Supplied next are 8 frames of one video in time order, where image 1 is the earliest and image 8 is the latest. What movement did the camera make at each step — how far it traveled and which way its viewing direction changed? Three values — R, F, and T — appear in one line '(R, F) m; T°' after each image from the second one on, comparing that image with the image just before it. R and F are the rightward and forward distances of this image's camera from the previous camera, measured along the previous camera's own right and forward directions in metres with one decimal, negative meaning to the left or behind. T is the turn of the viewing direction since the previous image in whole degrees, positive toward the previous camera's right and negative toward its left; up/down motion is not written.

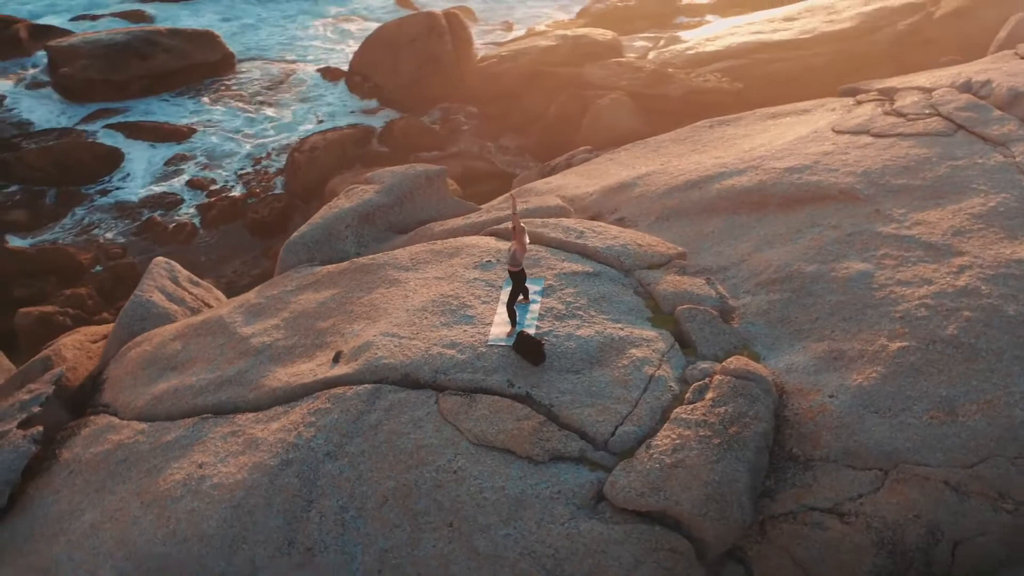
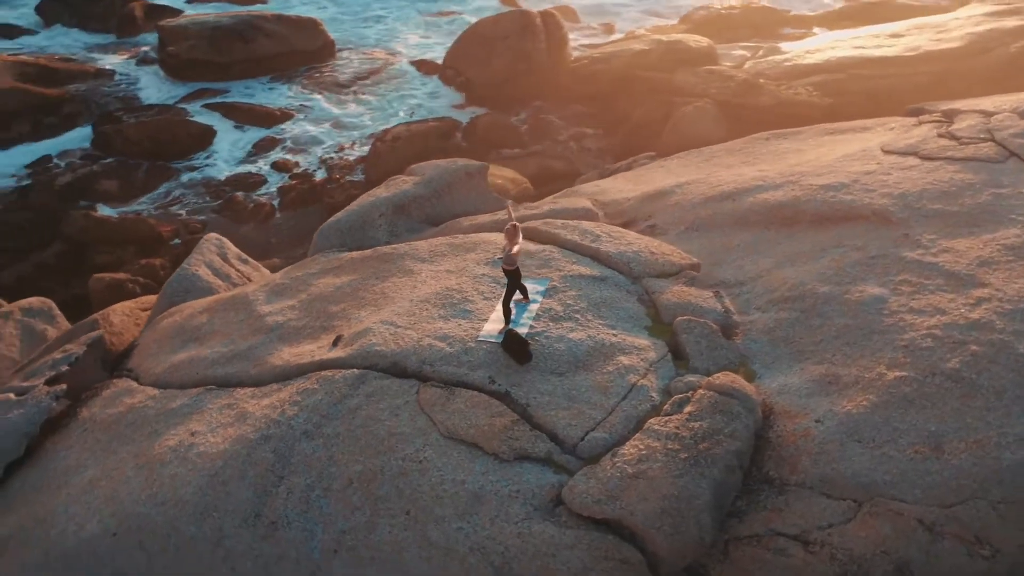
(+0.6, 0.0) m; -7°
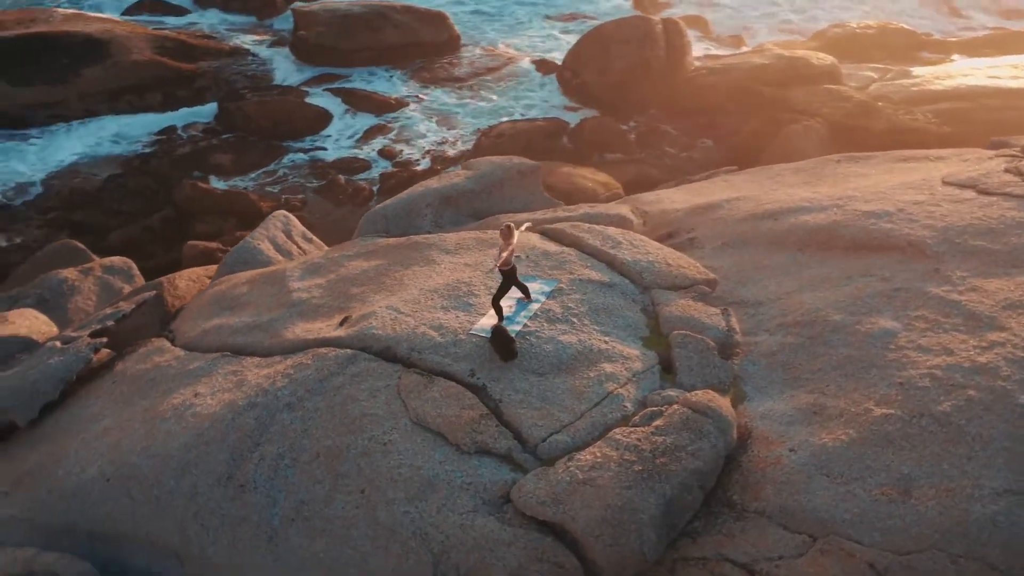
(+0.7, 0.0) m; -8°
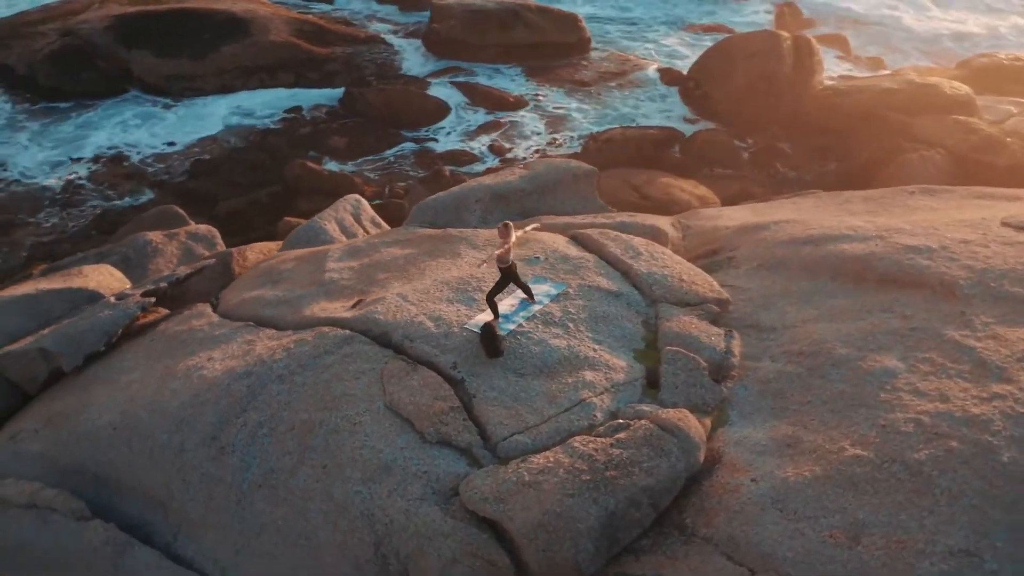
(+0.7, 0.0) m; -9°
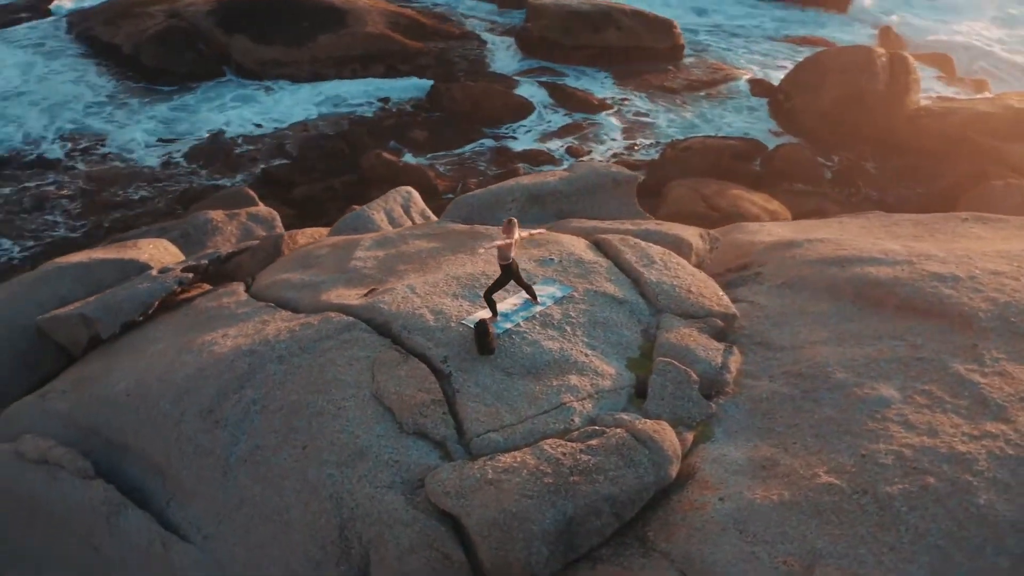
(+0.5, 0.0) m; -6°
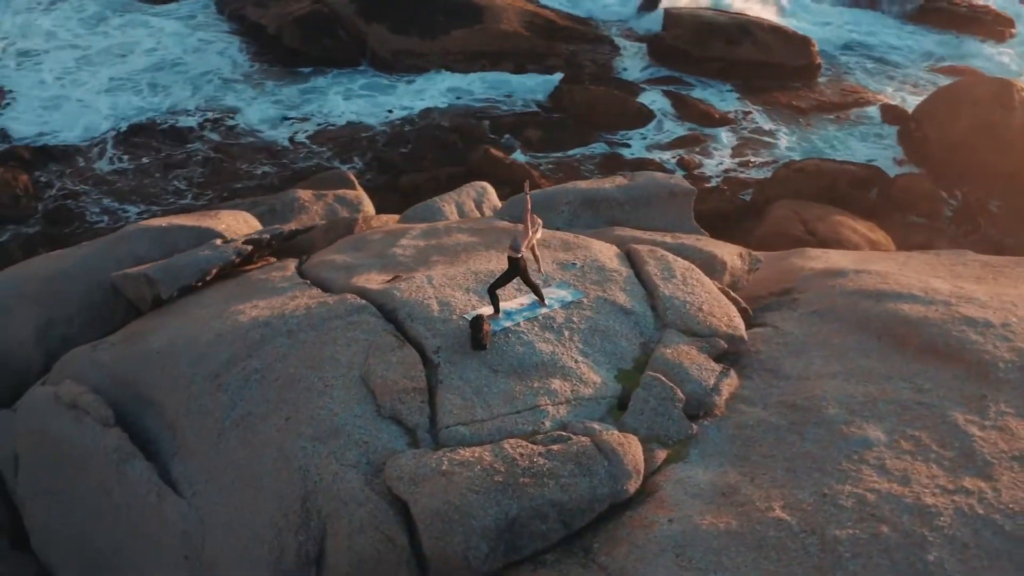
(+0.7, 0.0) m; -9°
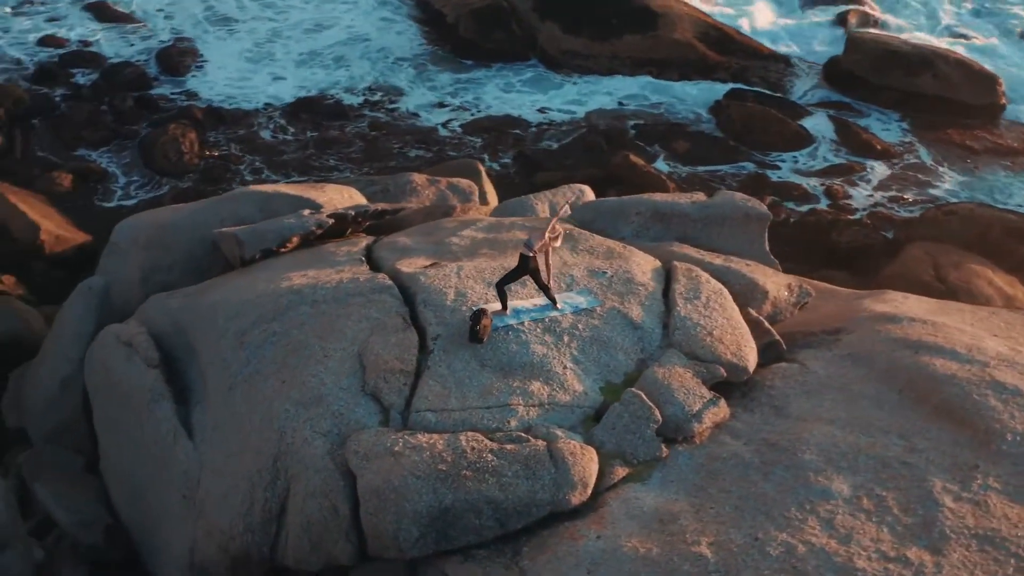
(+0.9, +0.1) m; -11°
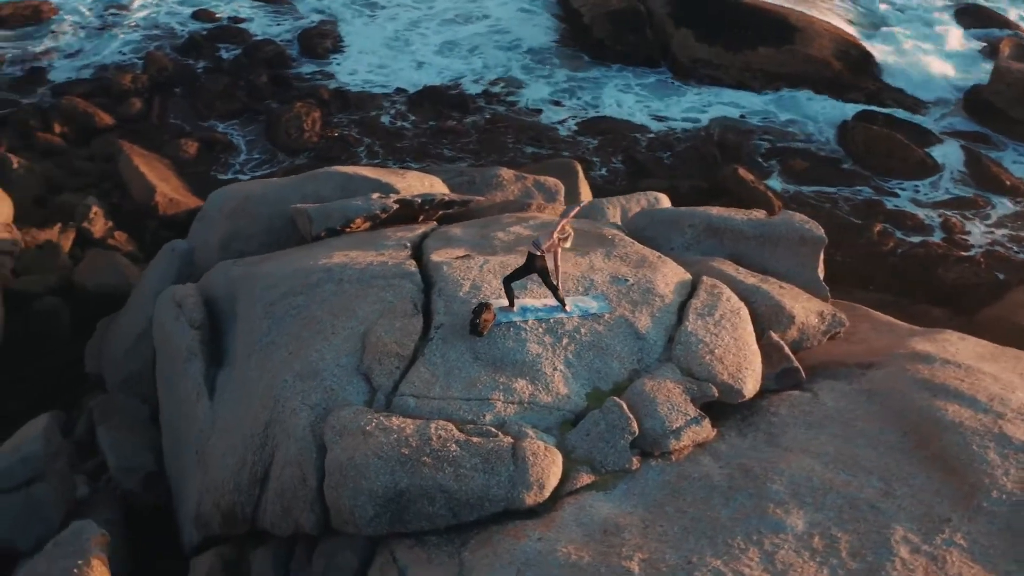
(+0.7, 0.0) m; -9°
